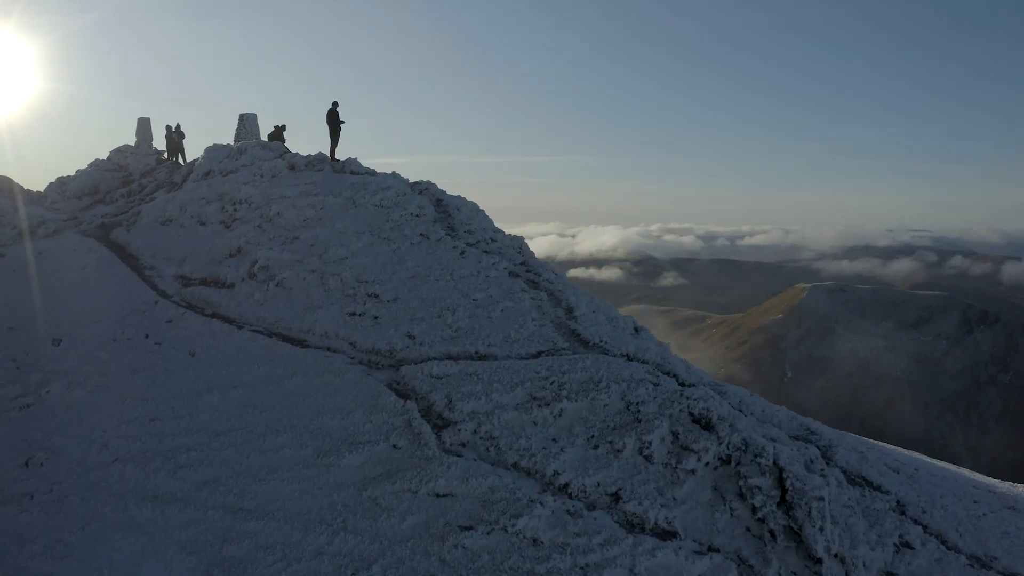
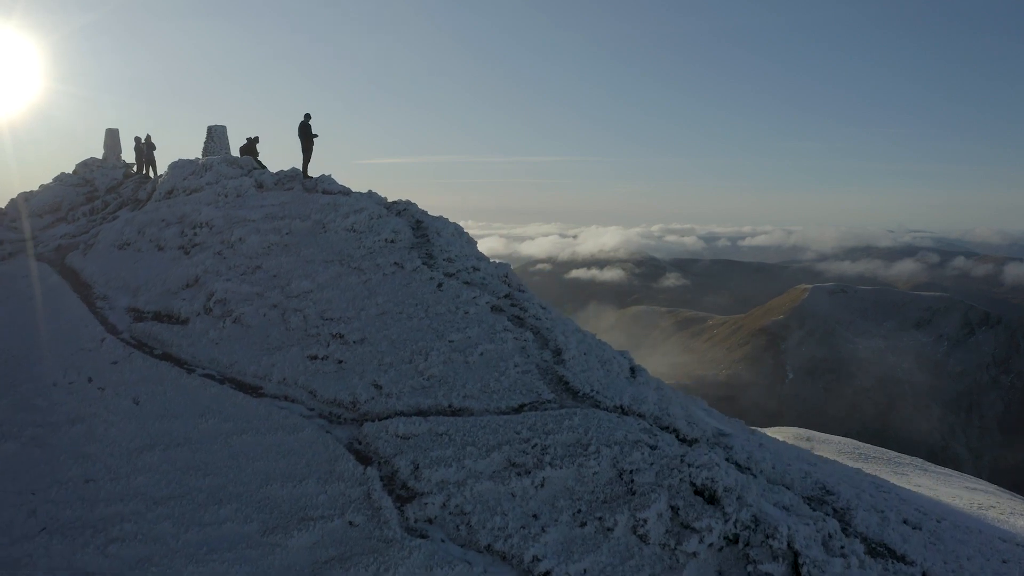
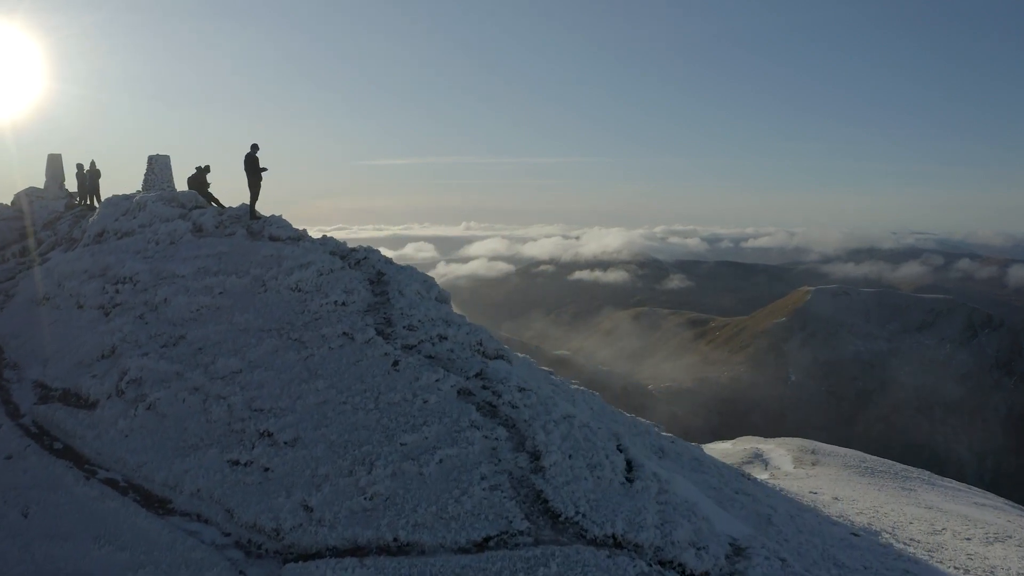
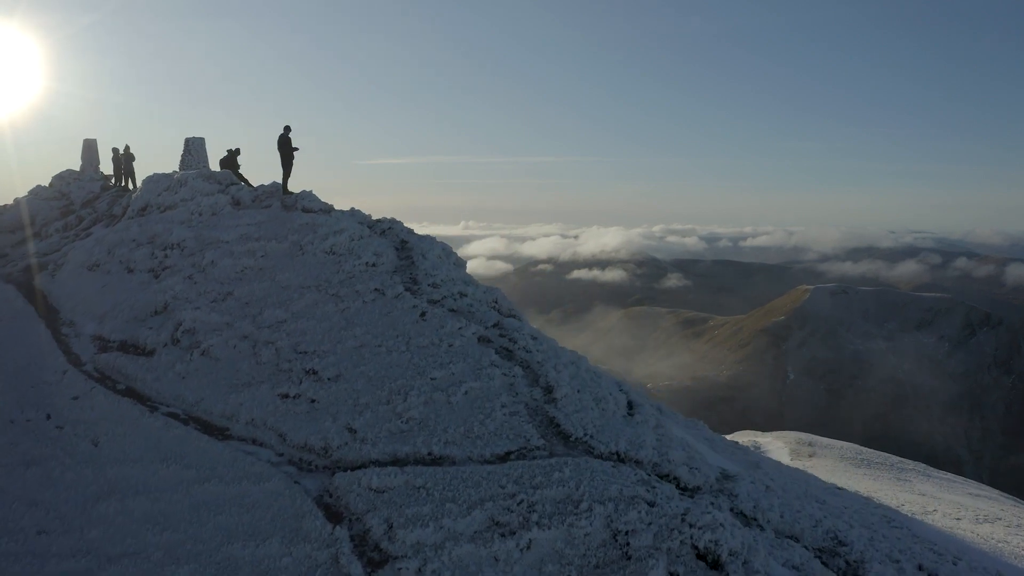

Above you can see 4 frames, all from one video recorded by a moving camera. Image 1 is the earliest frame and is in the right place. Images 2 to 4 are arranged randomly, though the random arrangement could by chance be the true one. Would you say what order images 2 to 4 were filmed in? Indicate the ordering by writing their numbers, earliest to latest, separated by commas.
2, 4, 3
